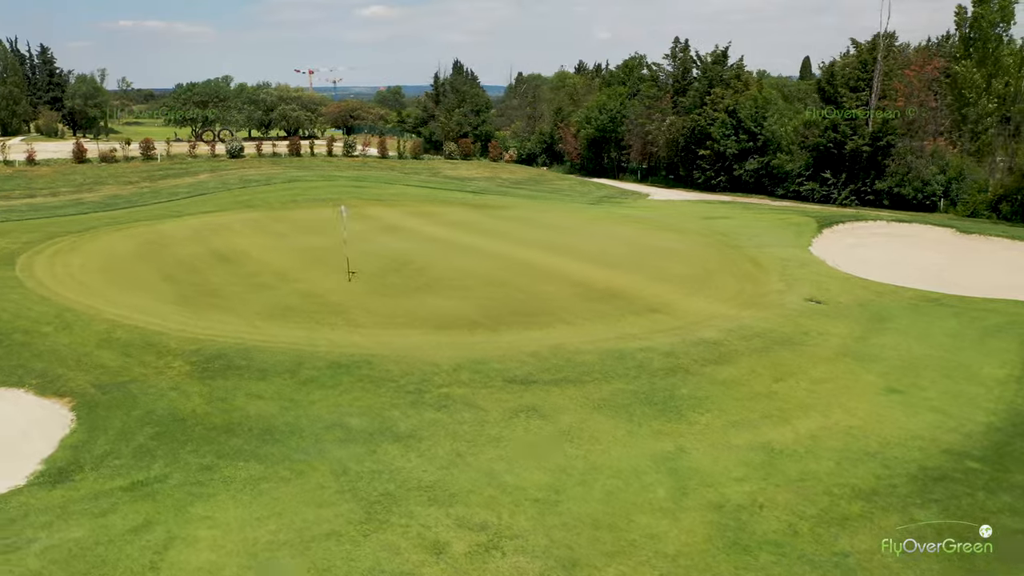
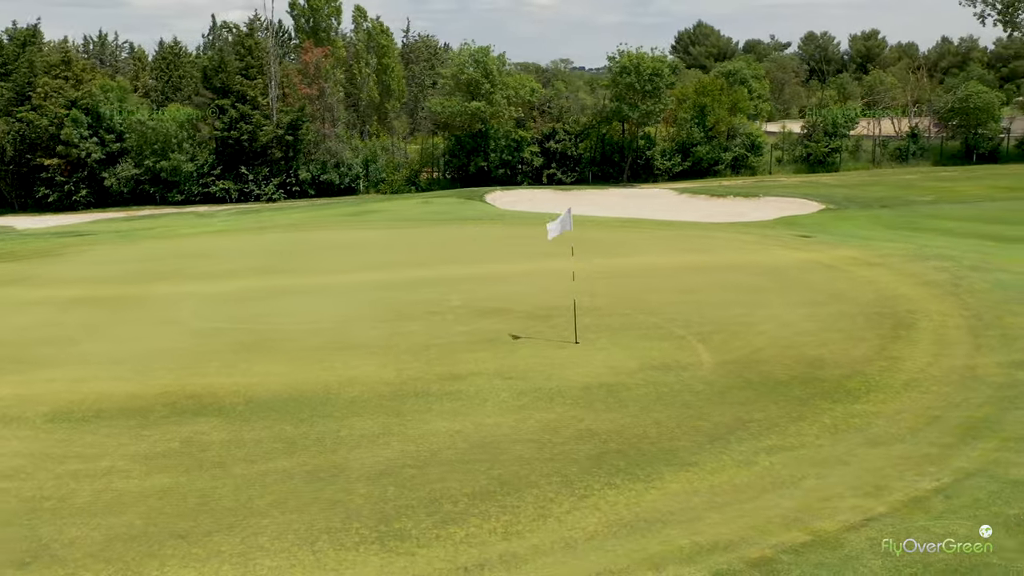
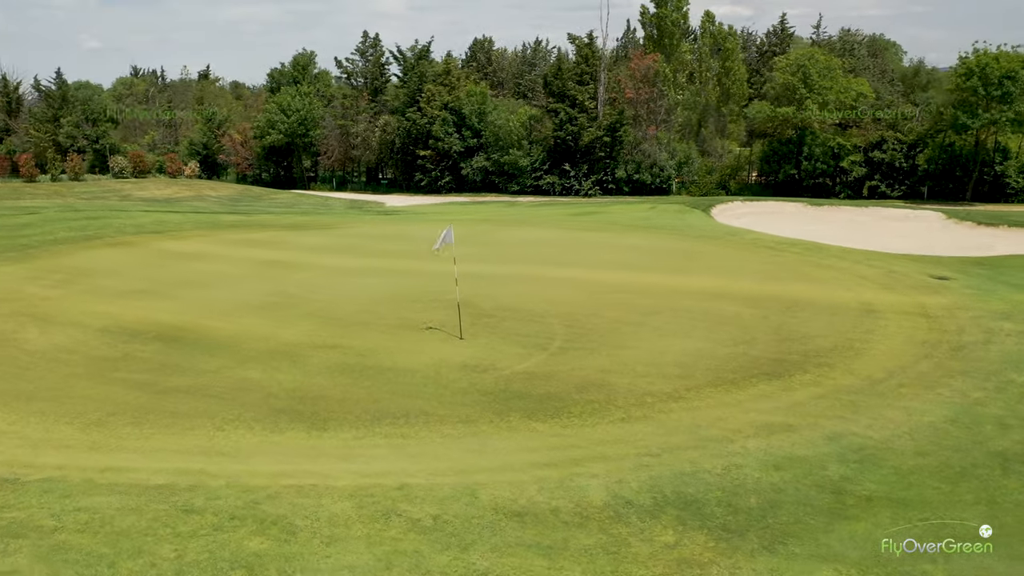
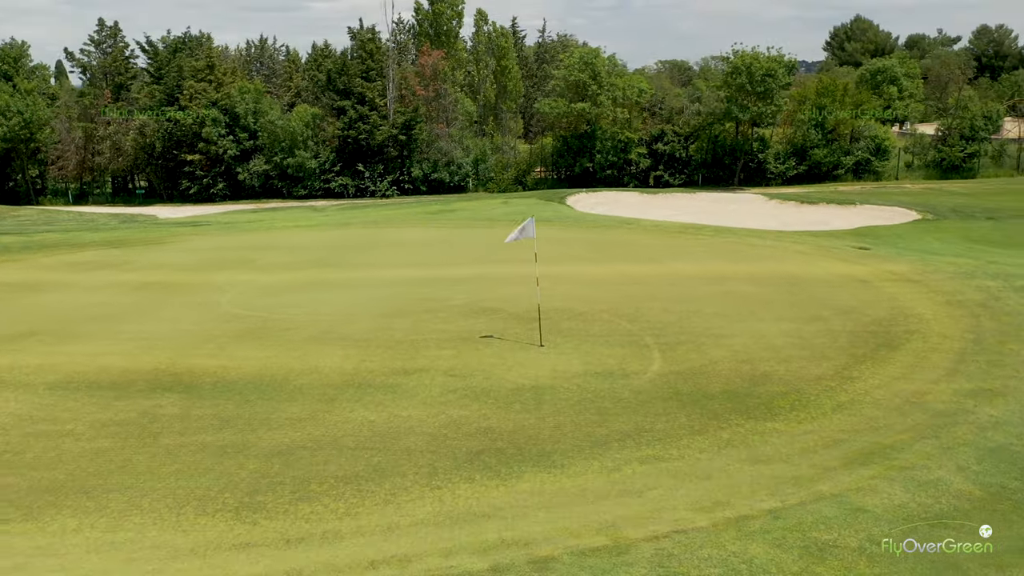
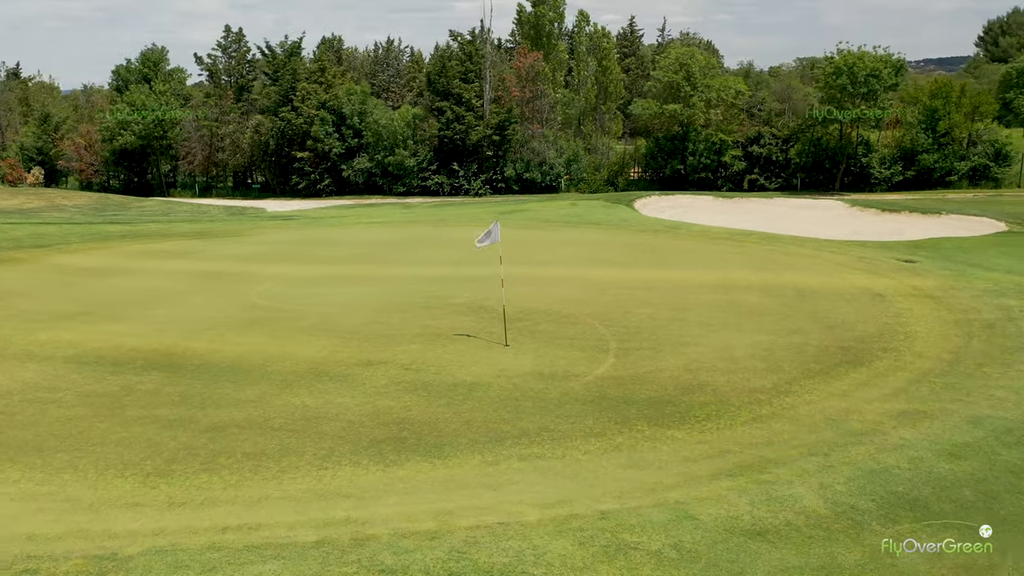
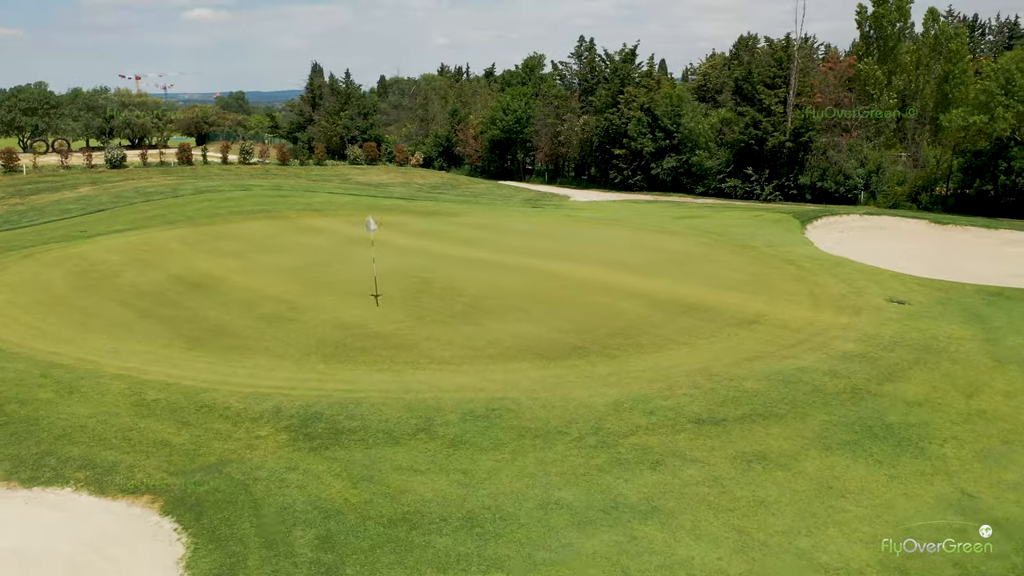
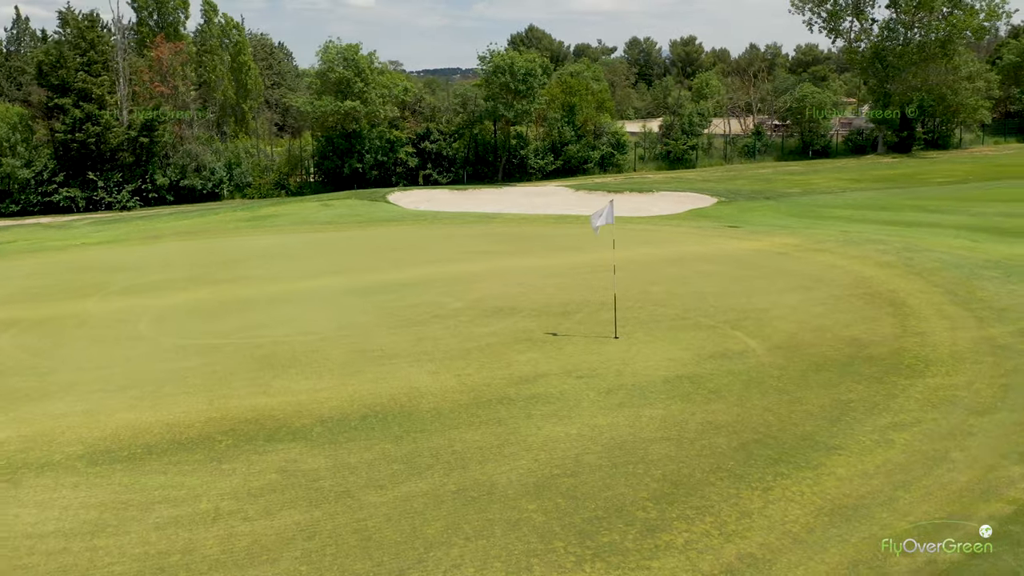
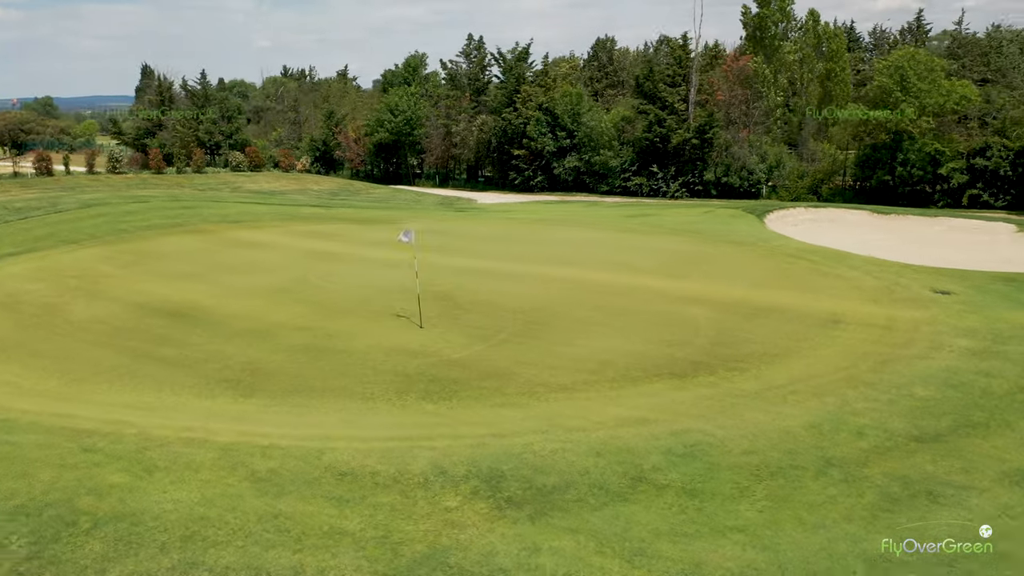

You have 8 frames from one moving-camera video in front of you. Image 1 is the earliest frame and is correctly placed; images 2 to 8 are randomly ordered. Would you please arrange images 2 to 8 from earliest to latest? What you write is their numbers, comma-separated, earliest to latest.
6, 8, 3, 5, 4, 2, 7
